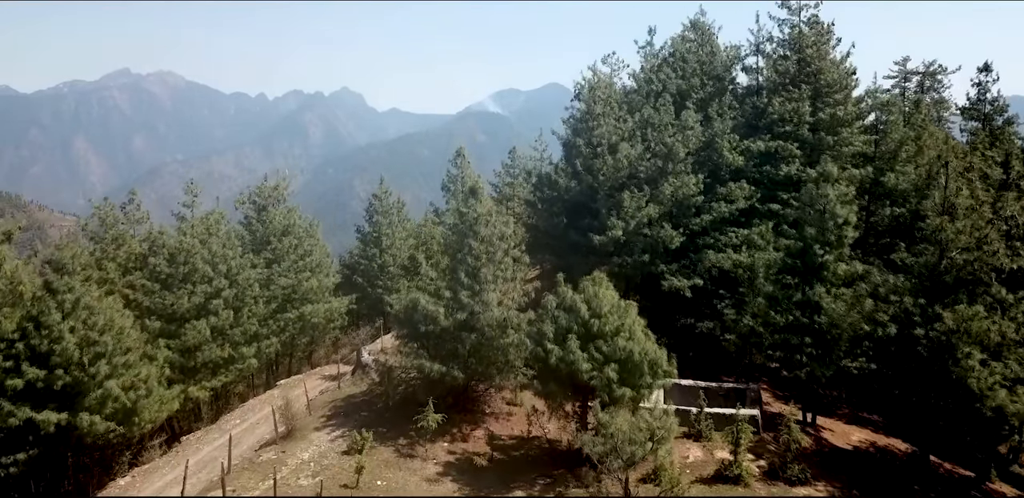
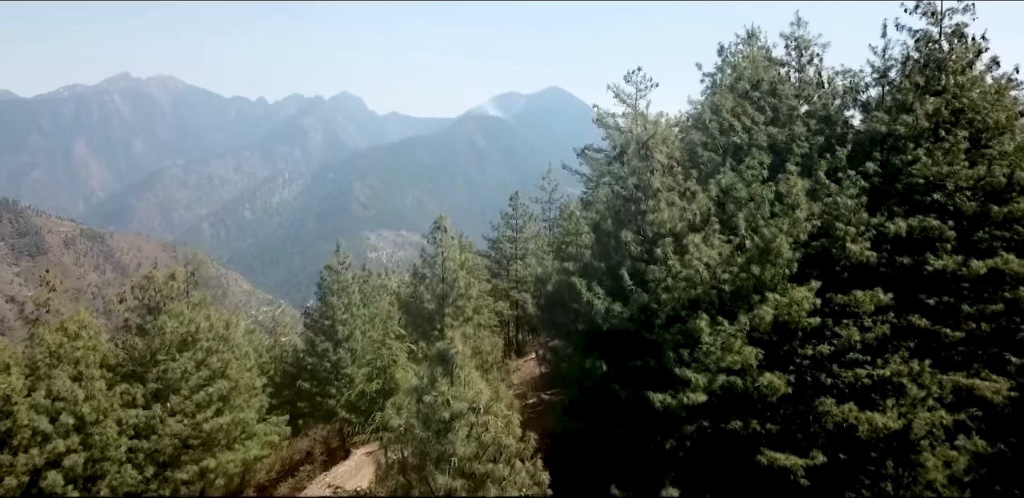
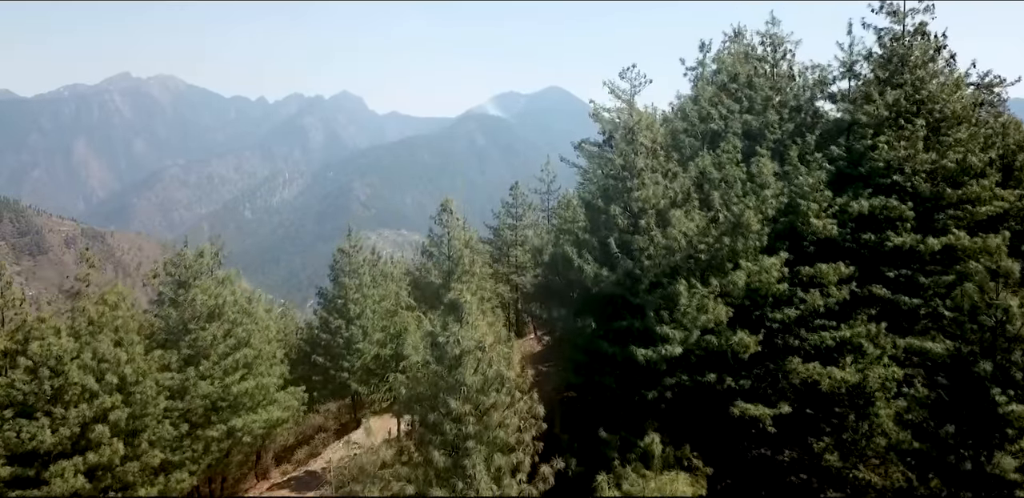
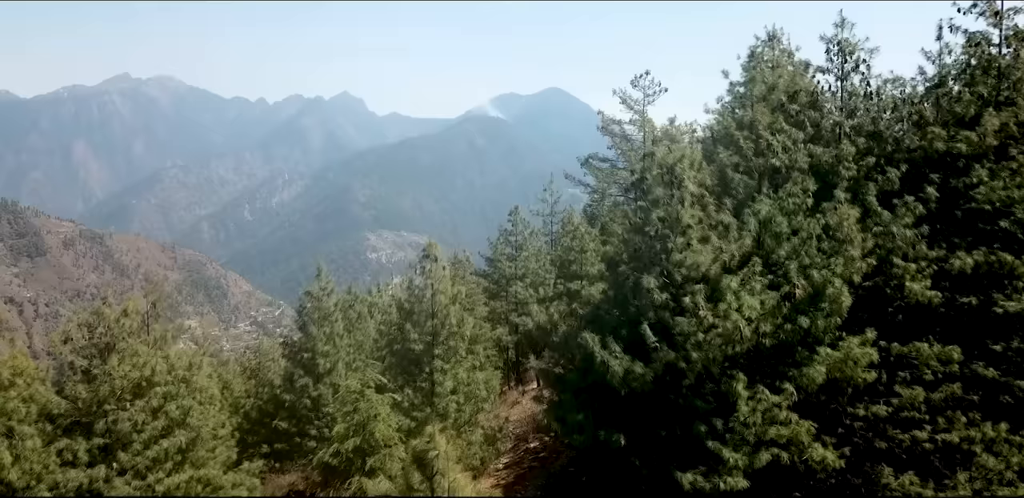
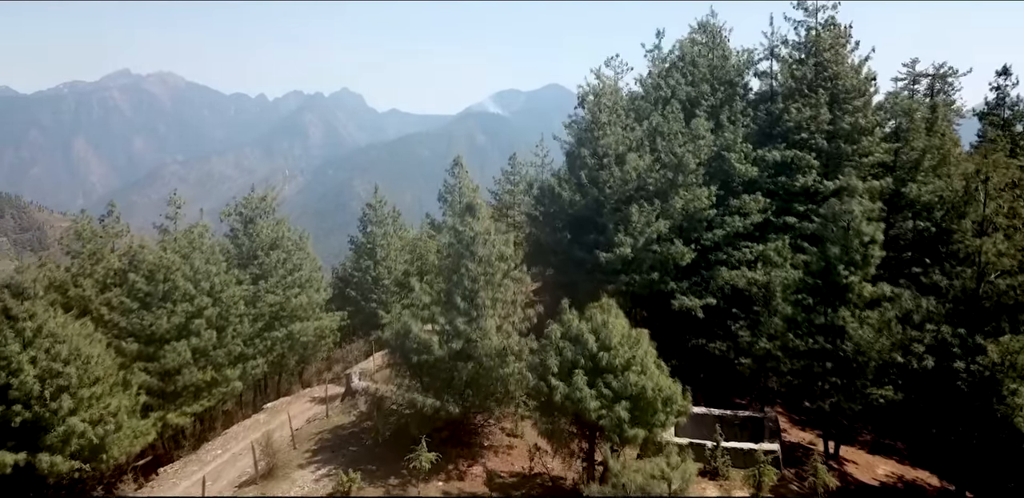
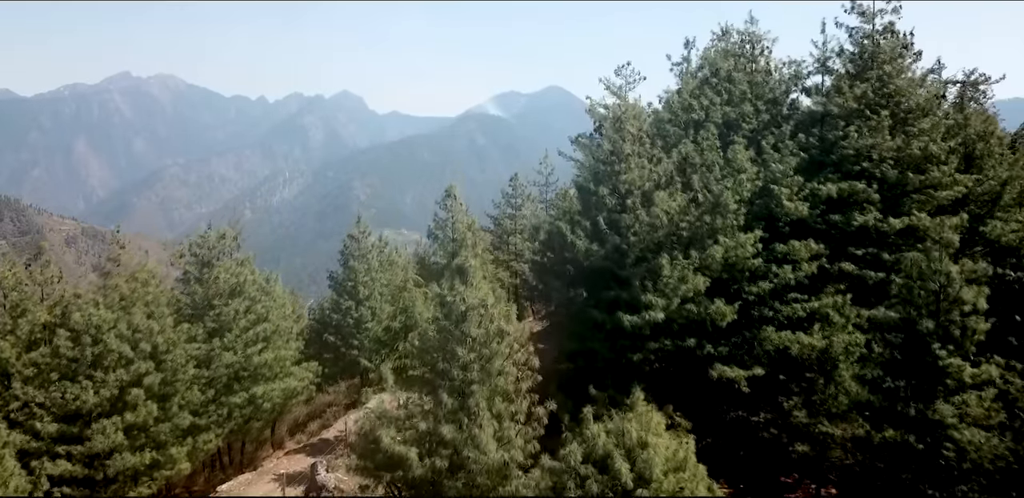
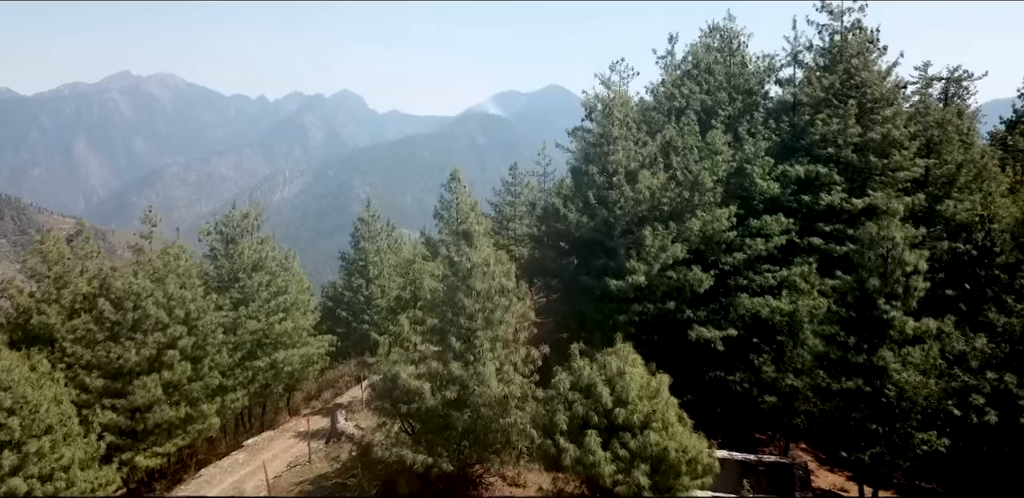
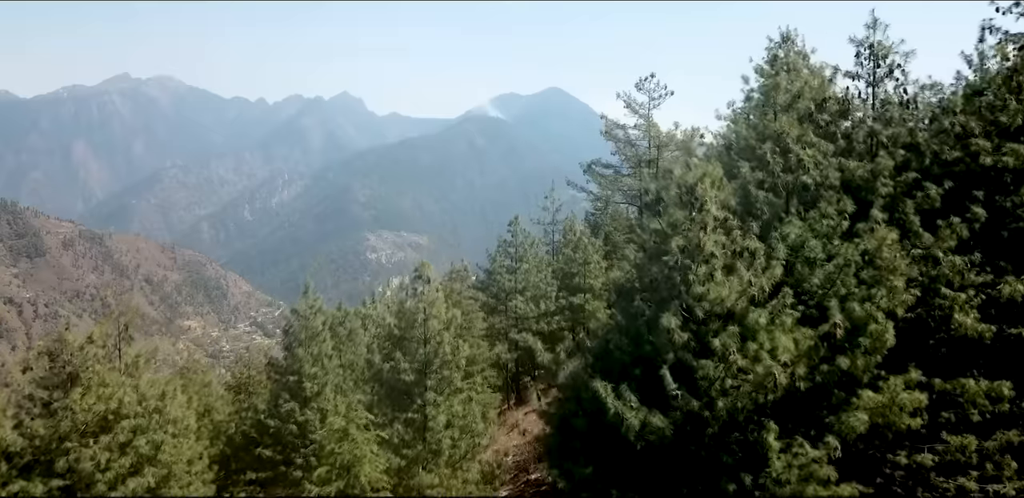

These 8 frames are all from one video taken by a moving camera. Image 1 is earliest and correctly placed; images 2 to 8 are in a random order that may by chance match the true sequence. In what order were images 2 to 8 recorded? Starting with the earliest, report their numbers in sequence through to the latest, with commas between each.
5, 7, 6, 3, 2, 4, 8
